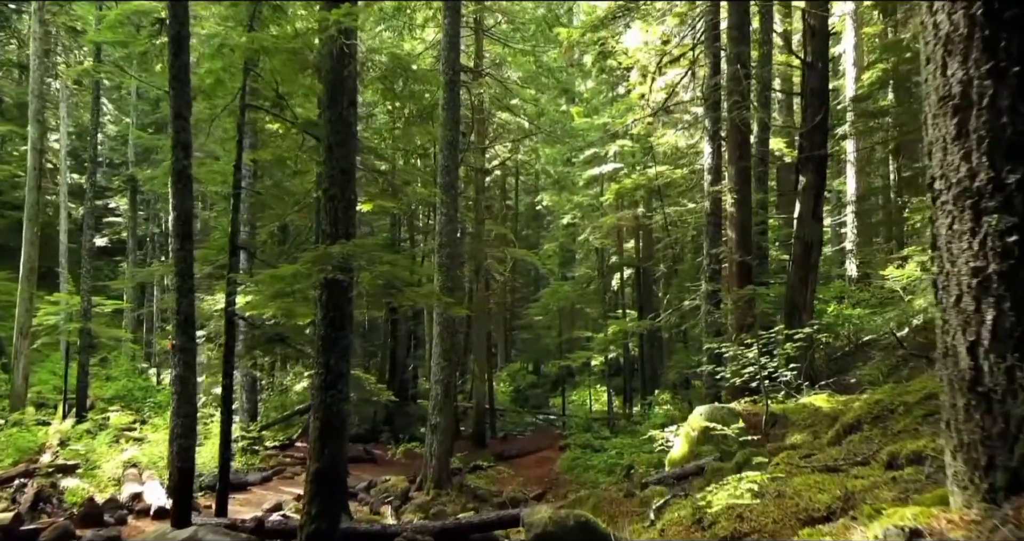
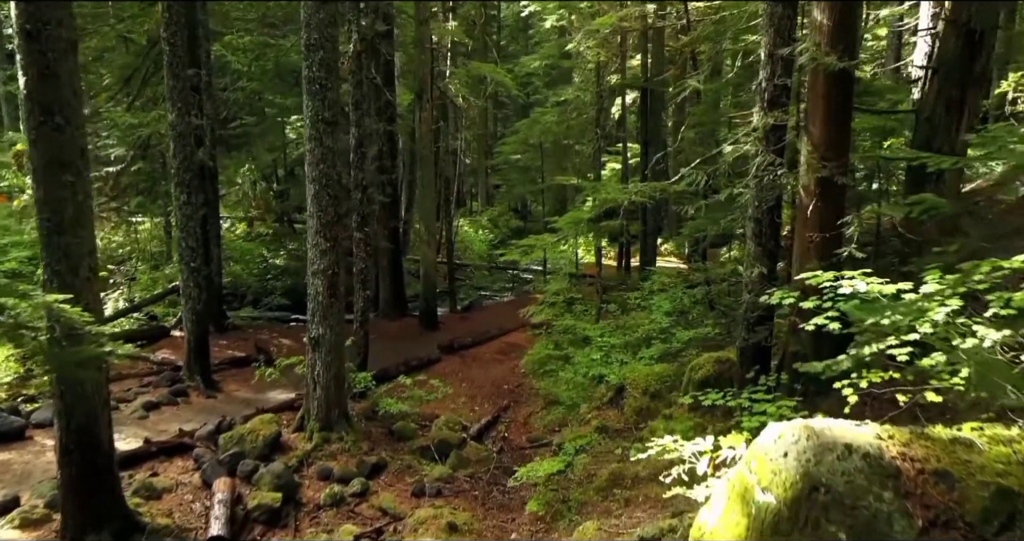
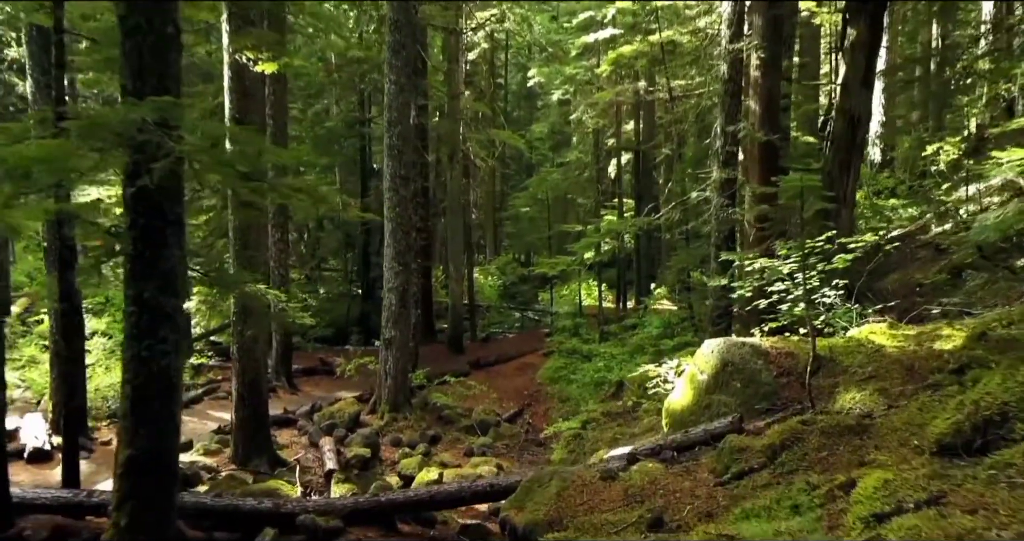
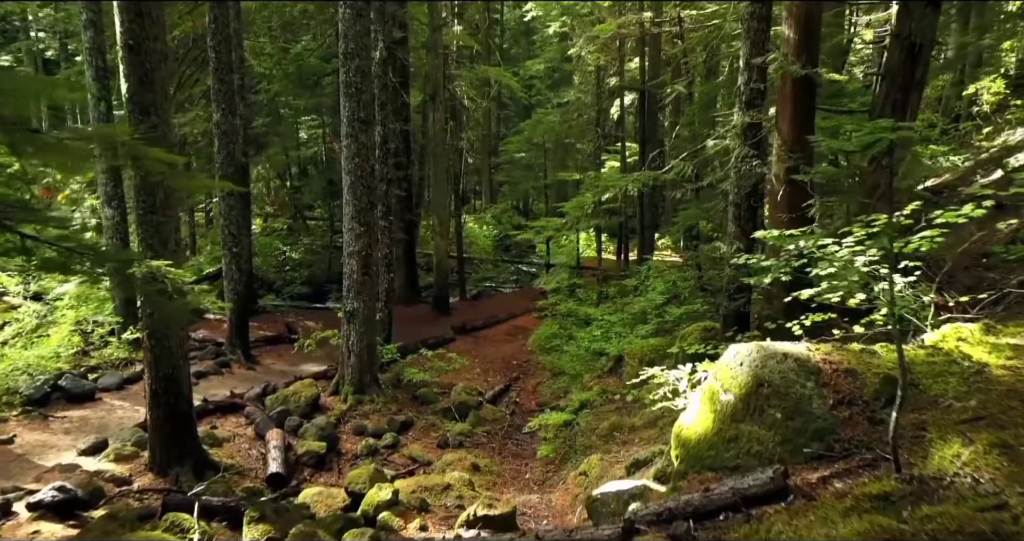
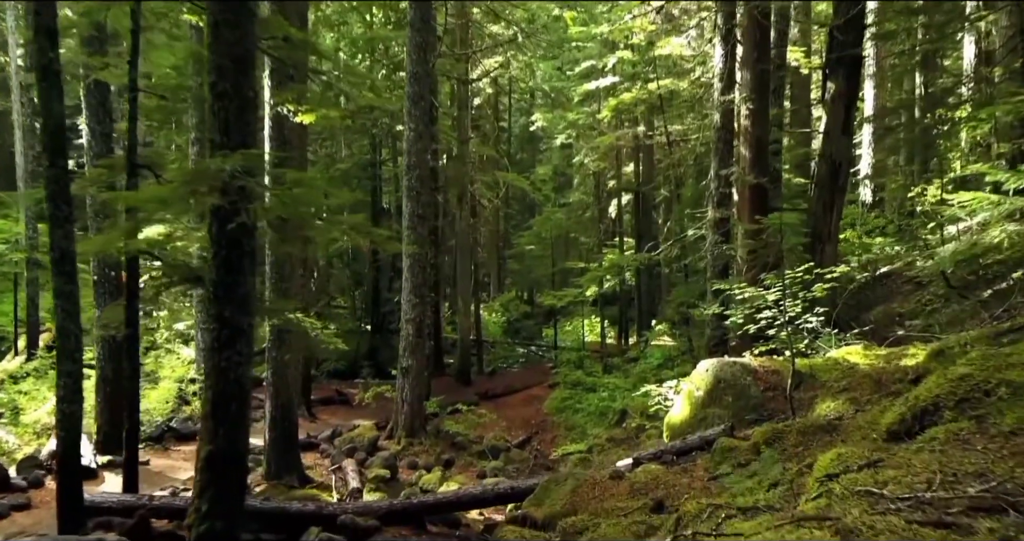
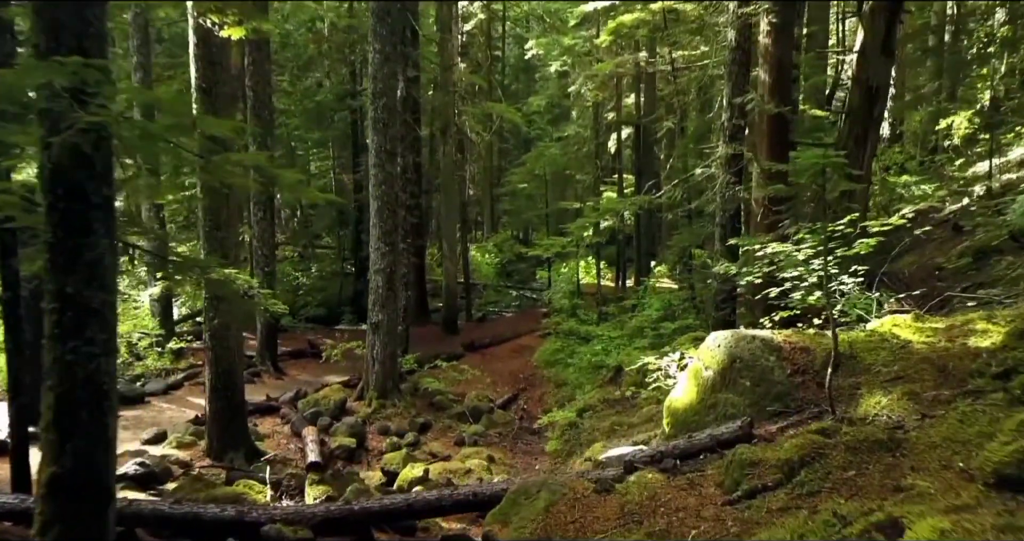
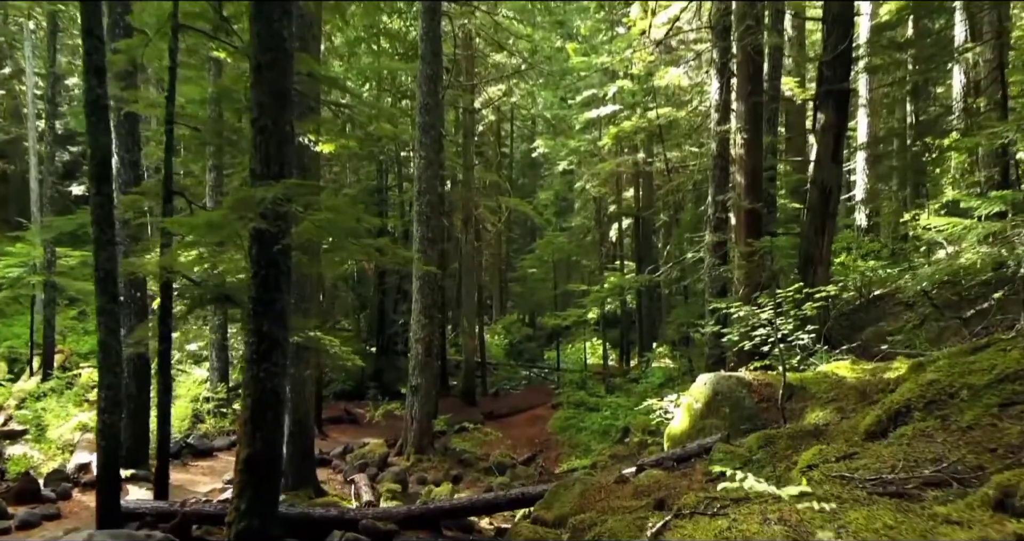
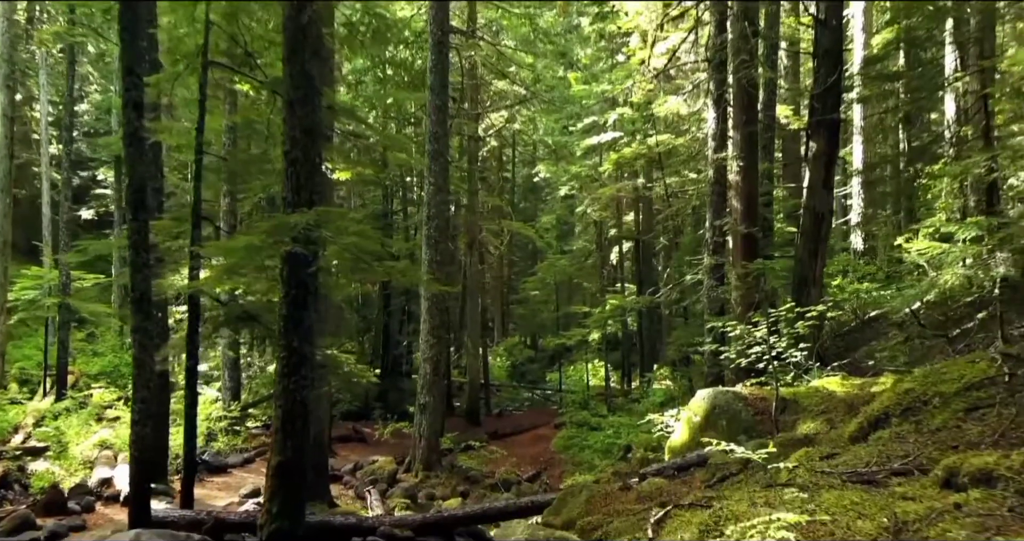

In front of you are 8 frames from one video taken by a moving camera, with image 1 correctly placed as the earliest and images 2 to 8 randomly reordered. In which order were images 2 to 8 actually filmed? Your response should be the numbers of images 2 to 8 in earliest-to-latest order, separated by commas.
8, 7, 5, 3, 6, 4, 2
